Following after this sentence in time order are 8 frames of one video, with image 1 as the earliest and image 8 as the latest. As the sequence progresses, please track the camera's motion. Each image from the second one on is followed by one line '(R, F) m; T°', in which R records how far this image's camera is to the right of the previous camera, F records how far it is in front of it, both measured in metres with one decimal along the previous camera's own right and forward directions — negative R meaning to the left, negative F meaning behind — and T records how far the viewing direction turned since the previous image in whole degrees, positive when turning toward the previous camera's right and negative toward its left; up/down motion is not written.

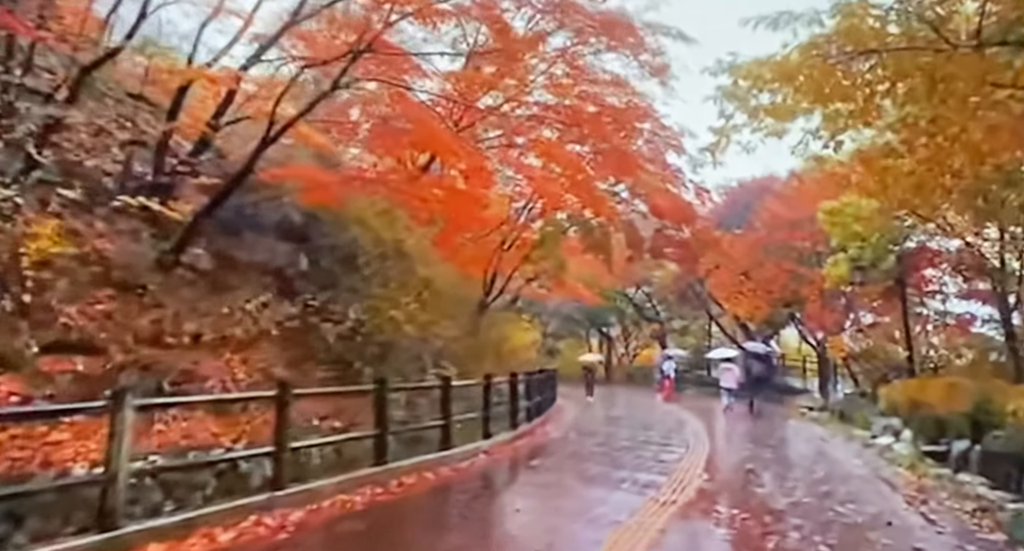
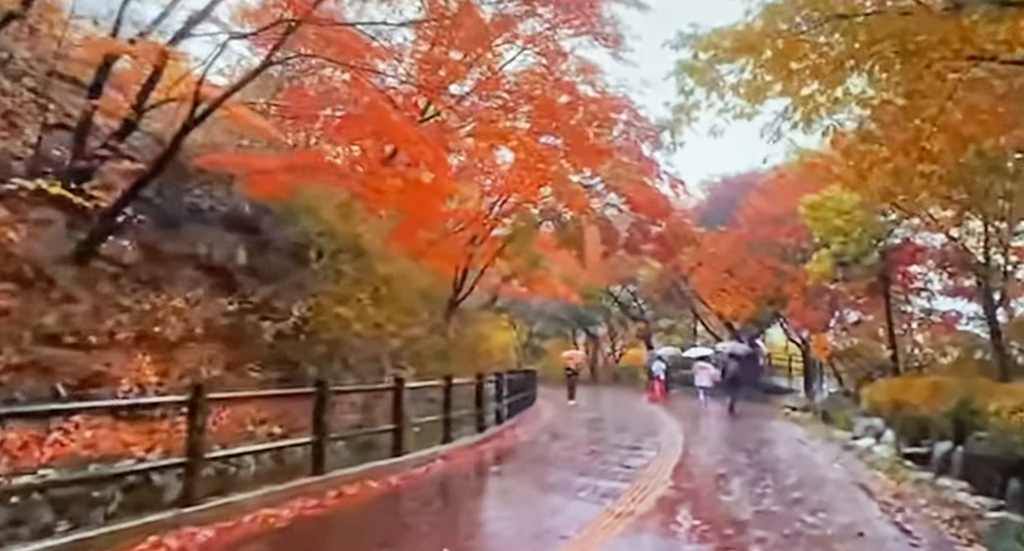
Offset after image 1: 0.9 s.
(+0.4, +0.5) m; +1°
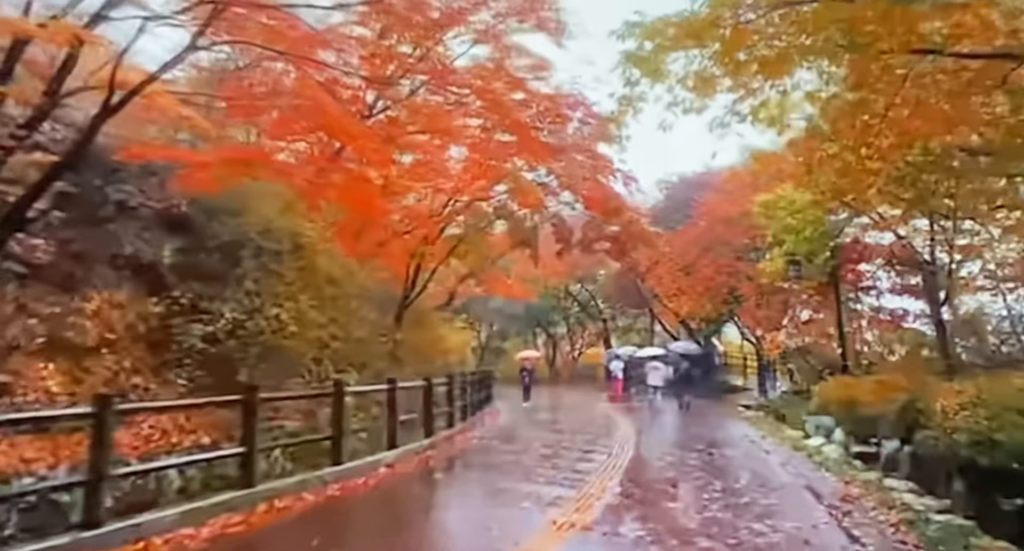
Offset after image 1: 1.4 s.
(+0.2, +0.3) m; +3°
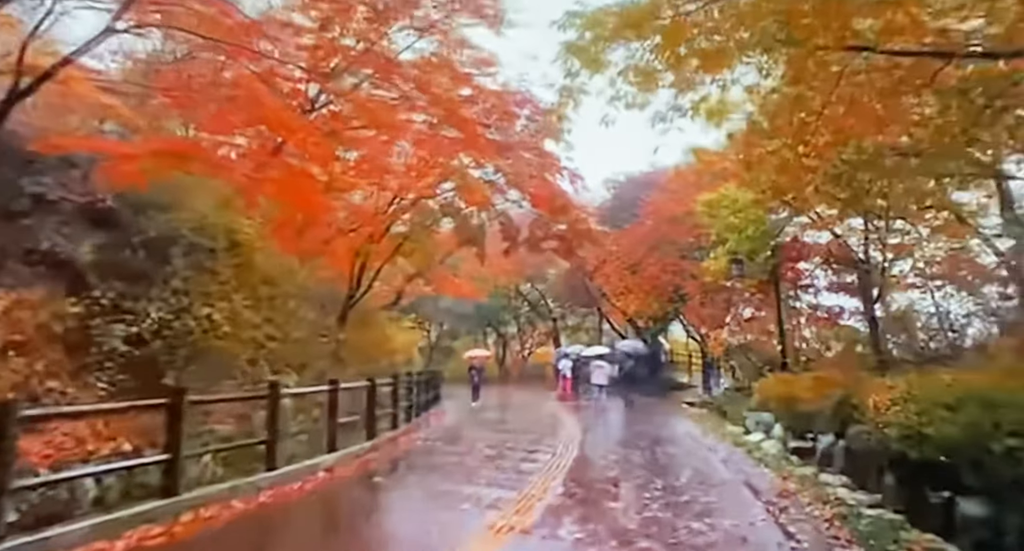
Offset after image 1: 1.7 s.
(+0.1, +0.1) m; +4°
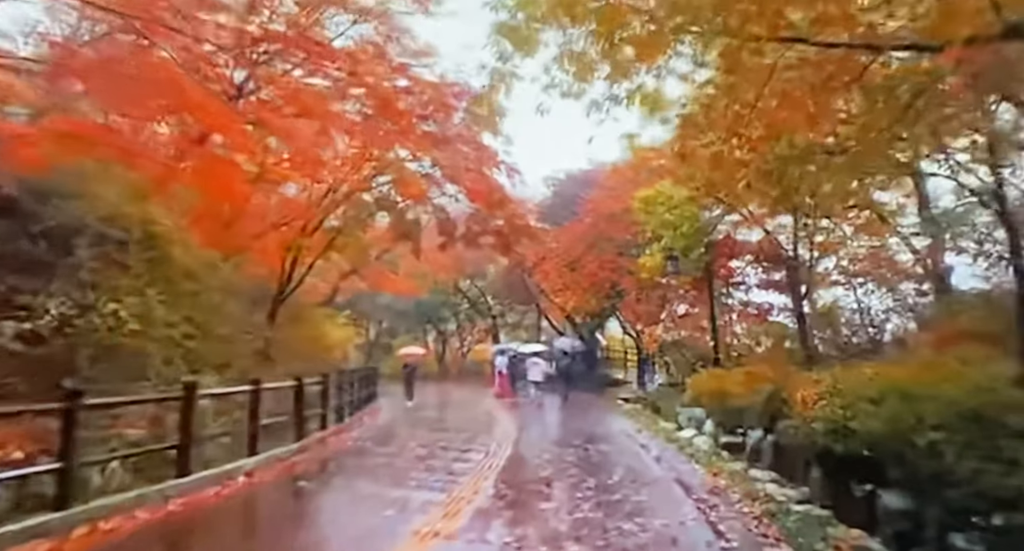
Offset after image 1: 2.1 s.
(+0.1, +0.2) m; +5°
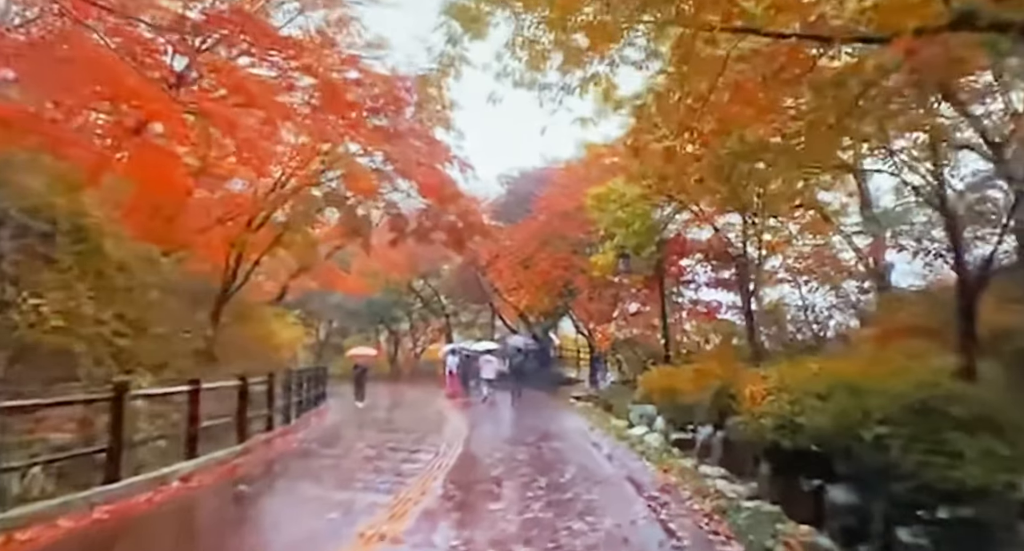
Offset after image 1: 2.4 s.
(0.0, +0.2) m; +4°
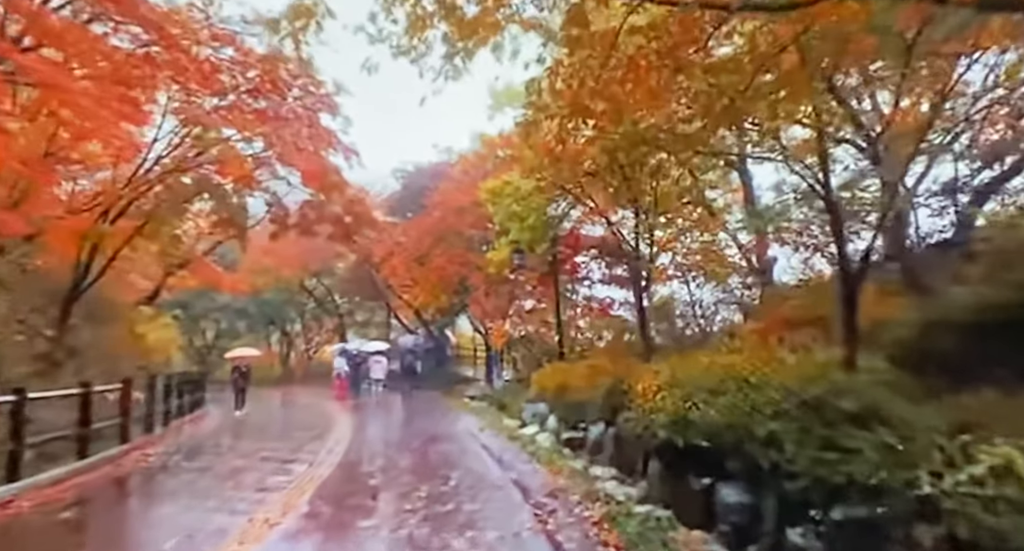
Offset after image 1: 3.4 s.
(+0.2, +0.5) m; +8°
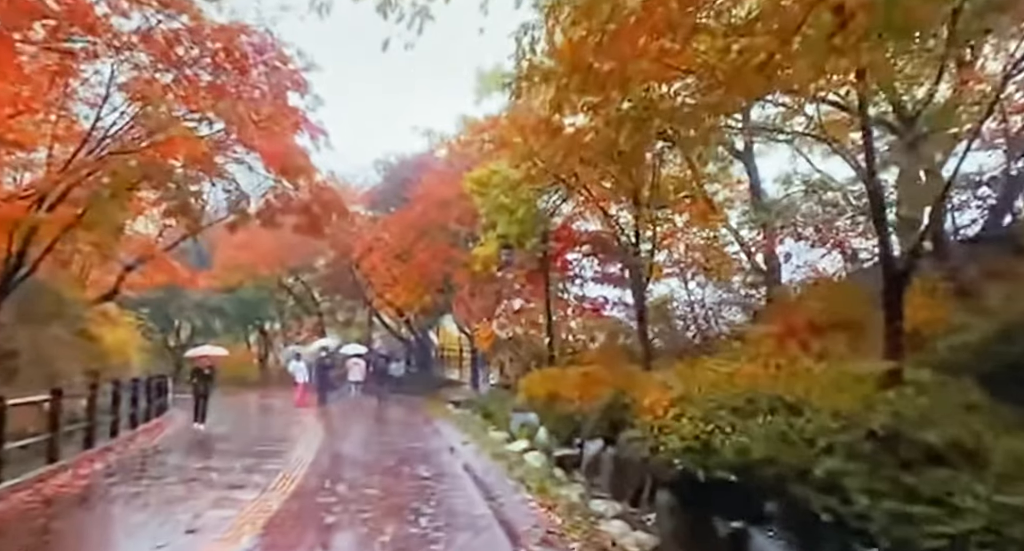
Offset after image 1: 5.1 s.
(0.0, +1.2) m; +1°
